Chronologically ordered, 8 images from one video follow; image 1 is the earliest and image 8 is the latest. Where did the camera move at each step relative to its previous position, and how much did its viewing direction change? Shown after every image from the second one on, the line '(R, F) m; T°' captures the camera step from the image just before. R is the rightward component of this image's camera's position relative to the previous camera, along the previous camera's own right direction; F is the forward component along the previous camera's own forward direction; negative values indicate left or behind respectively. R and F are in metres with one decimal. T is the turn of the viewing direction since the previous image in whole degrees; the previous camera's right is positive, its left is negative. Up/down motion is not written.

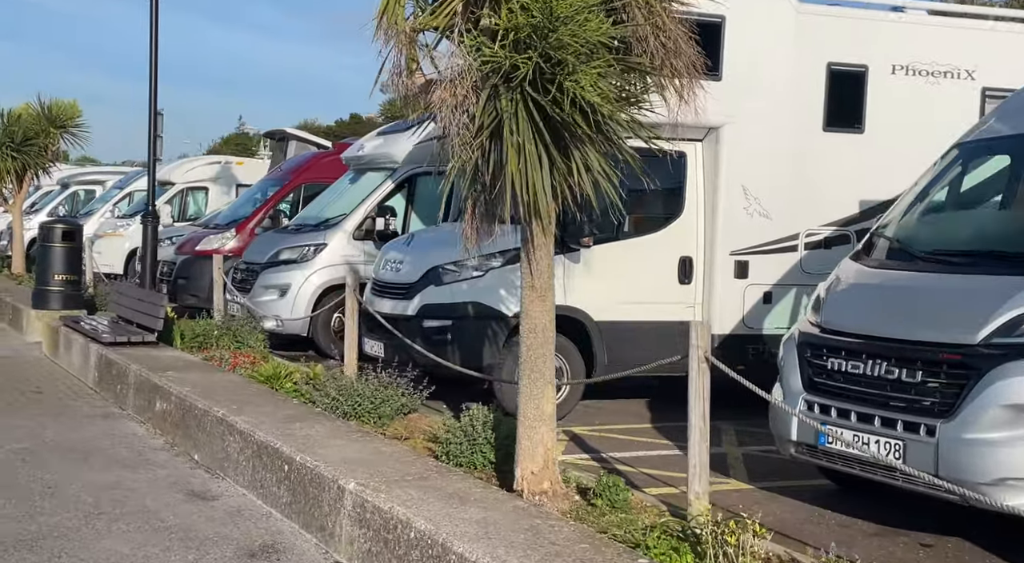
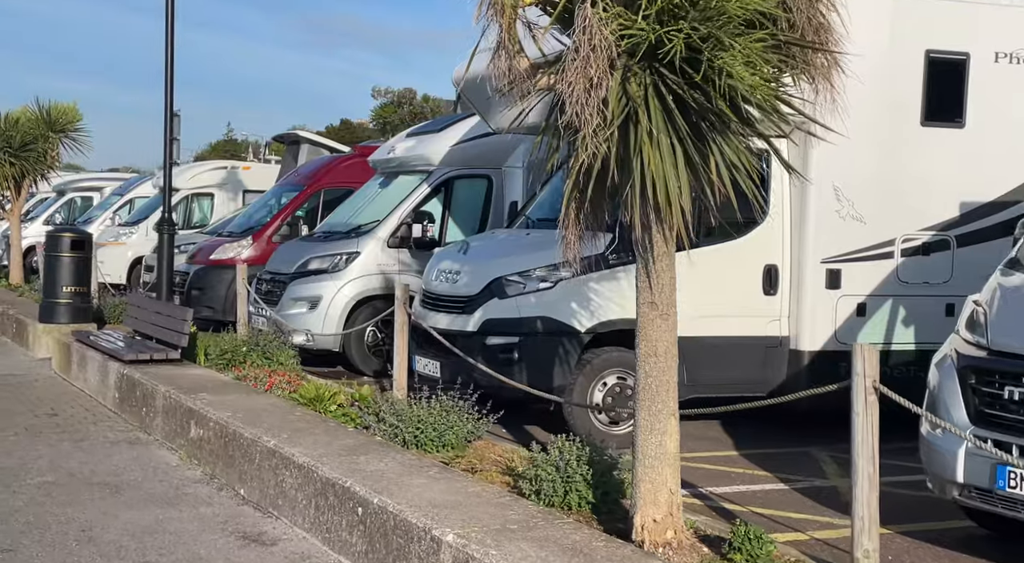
(-0.5, +0.7) m; 0°
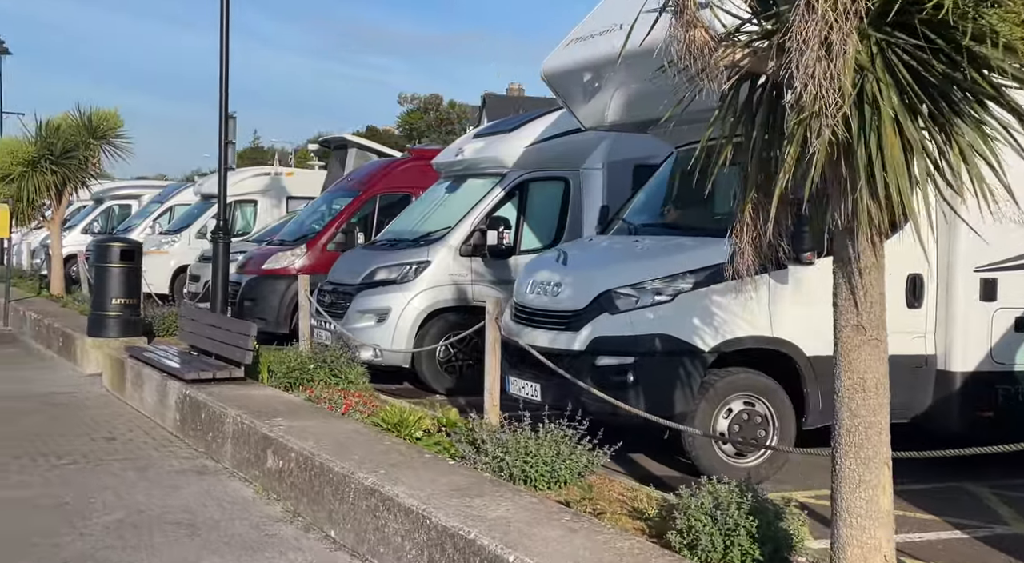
(-0.5, +0.7) m; -2°
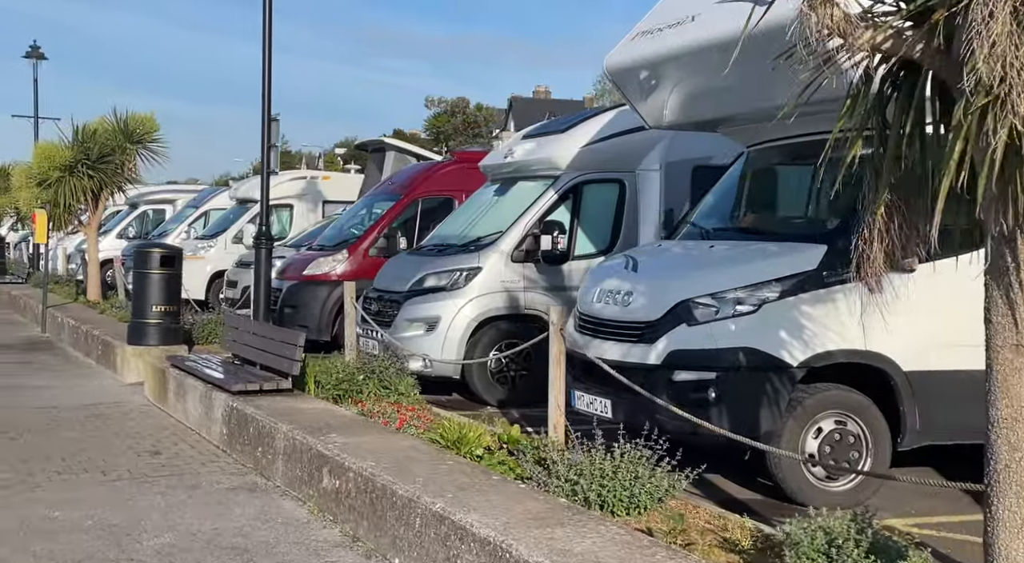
(-0.2, +0.4) m; -2°
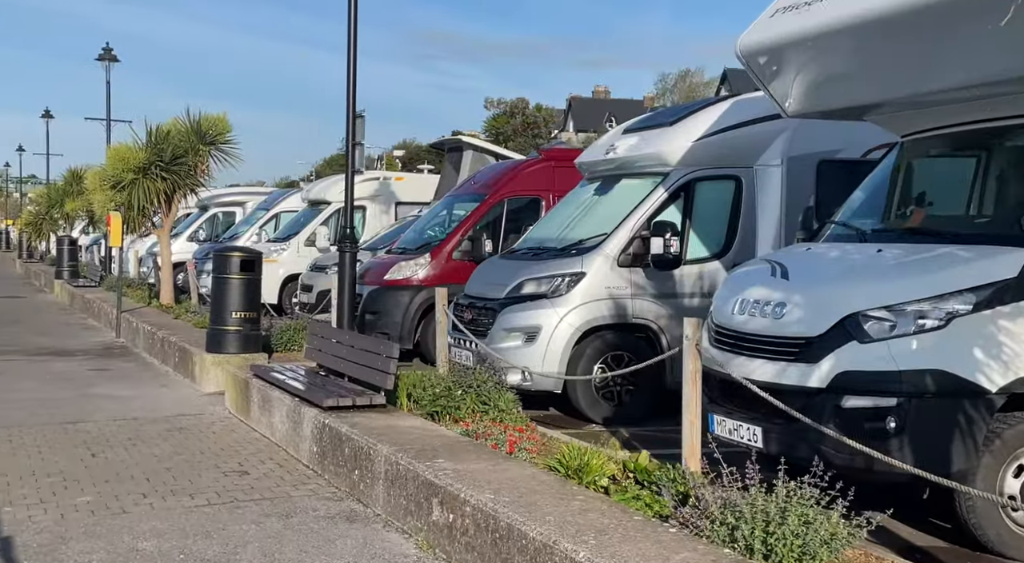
(-0.4, +0.7) m; -3°
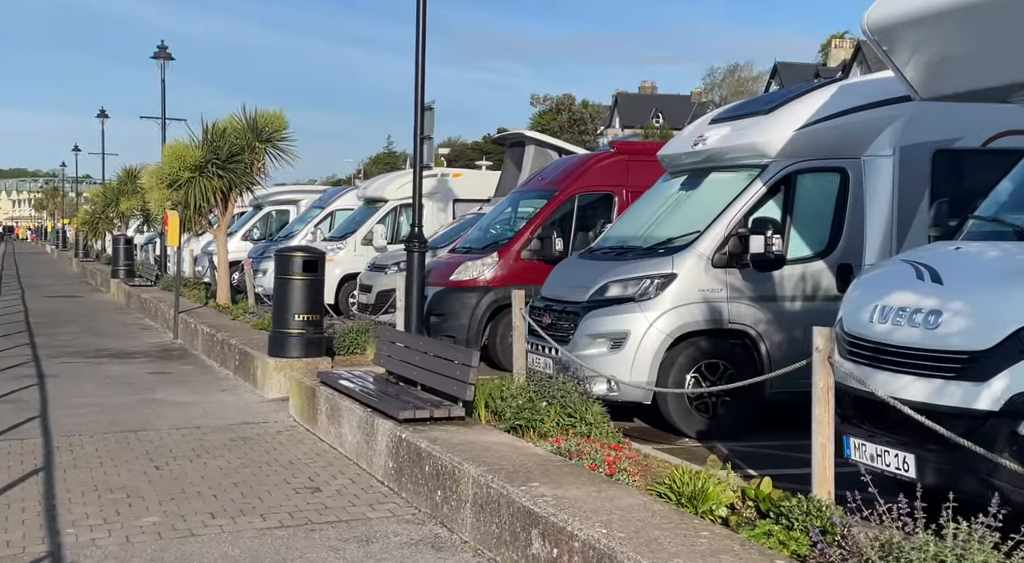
(-0.3, +0.6) m; -3°
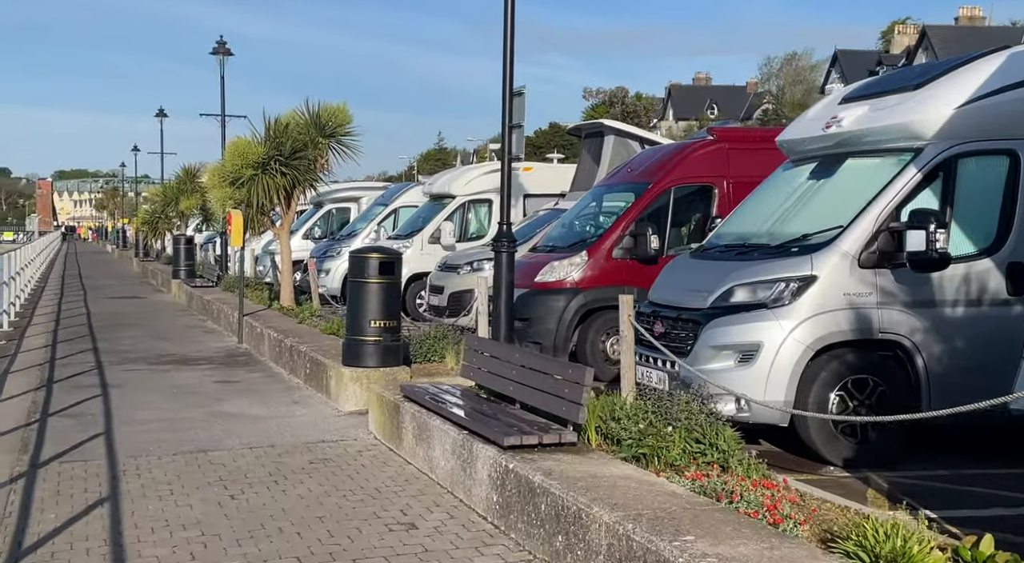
(-0.4, +1.0) m; -3°
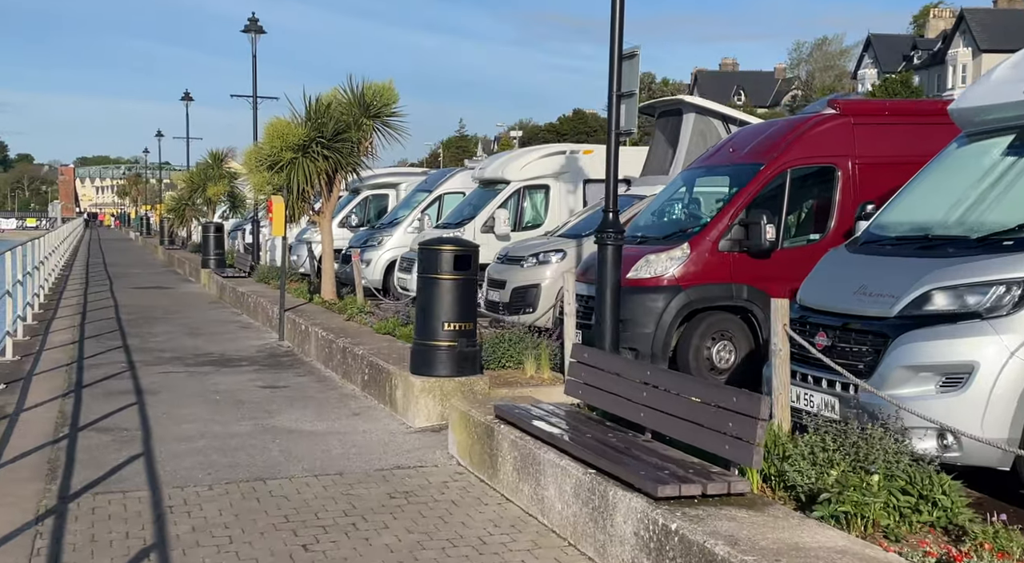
(-0.7, +1.6) m; -1°
